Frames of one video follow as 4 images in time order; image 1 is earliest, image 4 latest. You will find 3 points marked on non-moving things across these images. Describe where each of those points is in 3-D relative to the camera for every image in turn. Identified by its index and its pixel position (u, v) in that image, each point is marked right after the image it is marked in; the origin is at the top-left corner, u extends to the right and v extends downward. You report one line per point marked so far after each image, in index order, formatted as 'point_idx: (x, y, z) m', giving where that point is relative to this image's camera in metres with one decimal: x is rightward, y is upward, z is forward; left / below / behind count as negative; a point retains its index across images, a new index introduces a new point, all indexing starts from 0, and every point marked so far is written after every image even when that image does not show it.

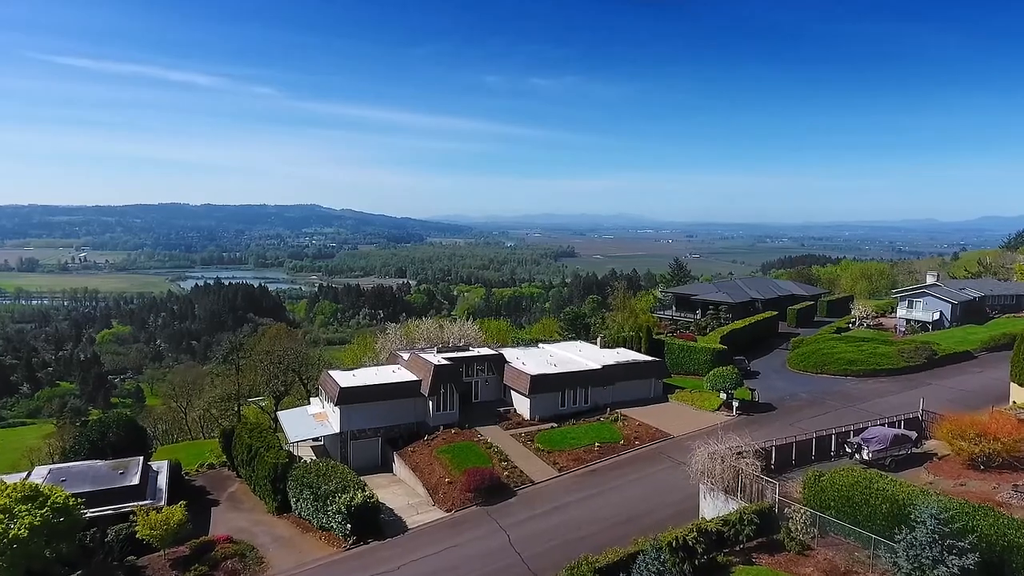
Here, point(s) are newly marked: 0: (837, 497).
0: (+9.4, -6.0, +17.8) m
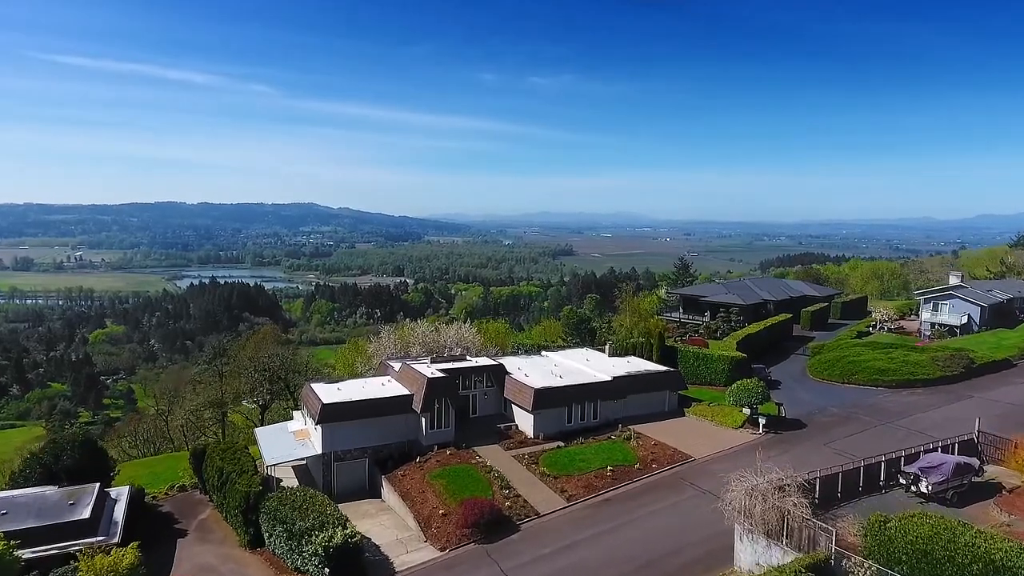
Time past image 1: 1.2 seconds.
0: (+9.5, -6.3, +14.8) m
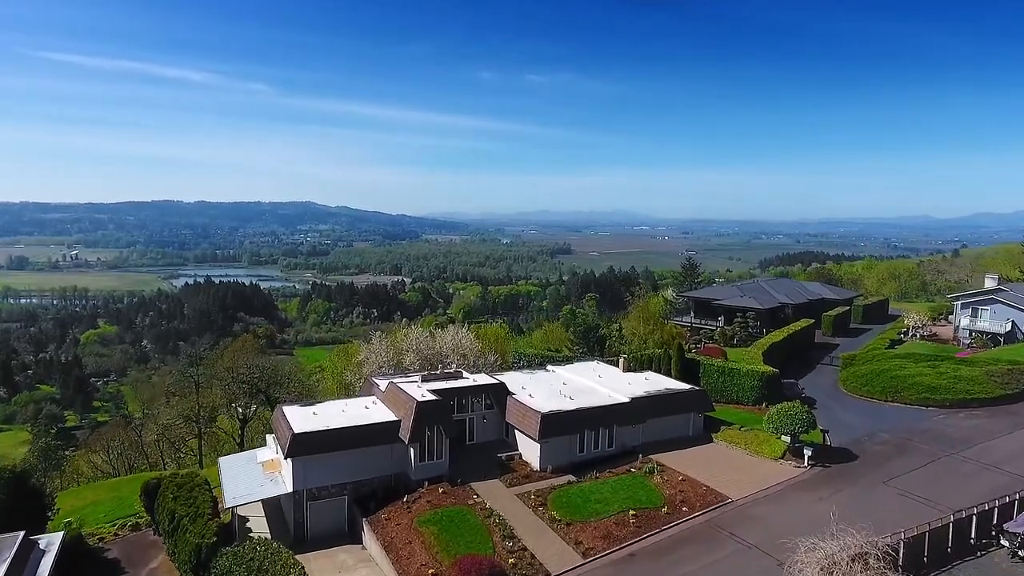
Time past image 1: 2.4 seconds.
0: (+9.7, -6.6, +10.7) m
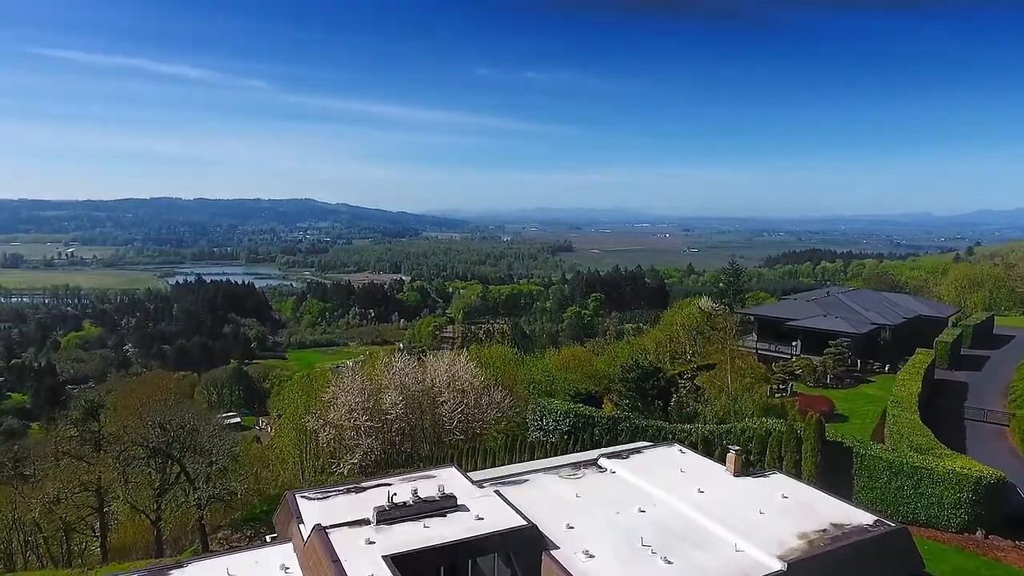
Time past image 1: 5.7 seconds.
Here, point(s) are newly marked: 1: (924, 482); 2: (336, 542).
0: (+10.6, -8.0, -2.6) m
1: (+12.7, -5.9, +19.2) m
2: (-3.8, -5.7, +13.9) m
